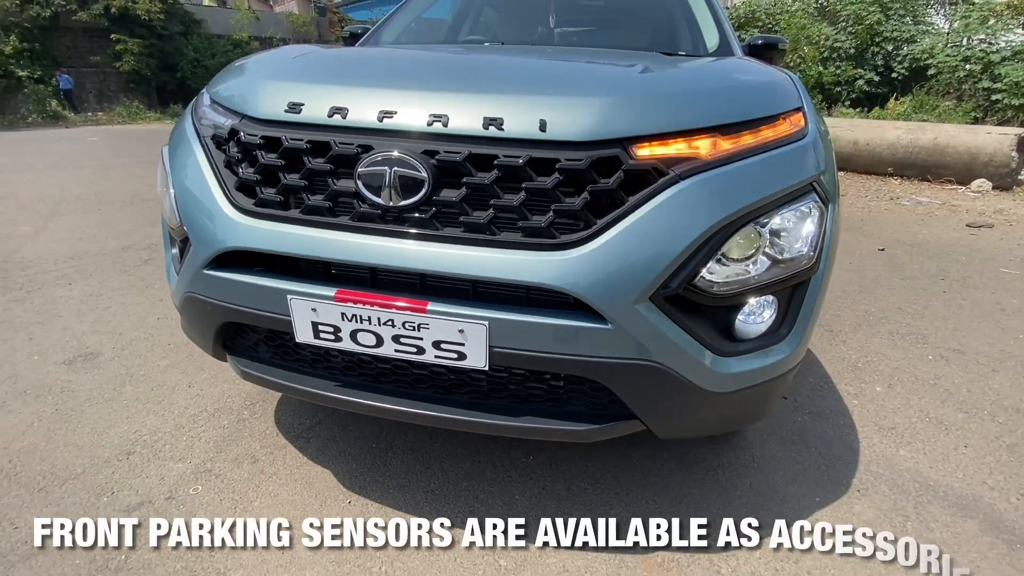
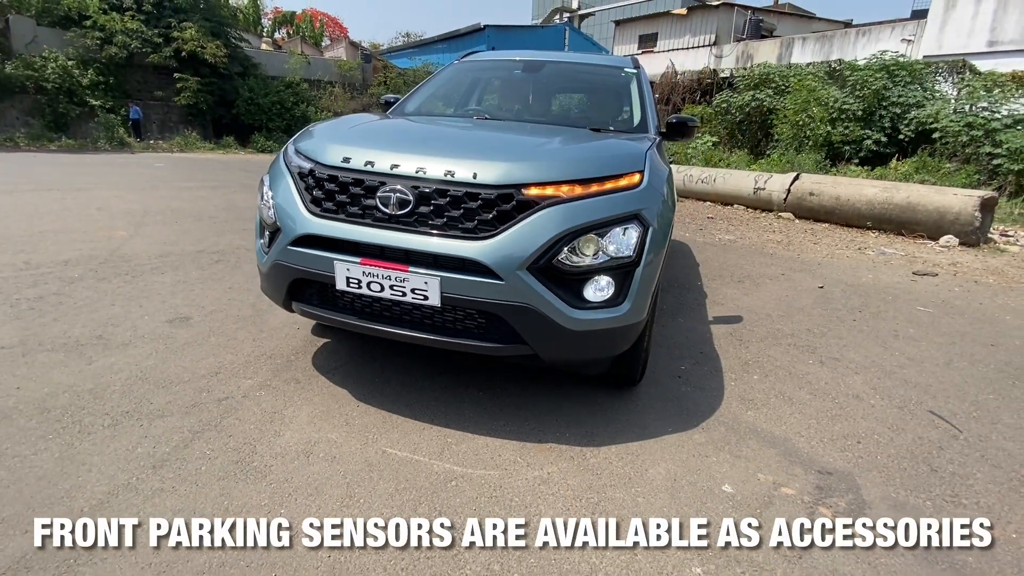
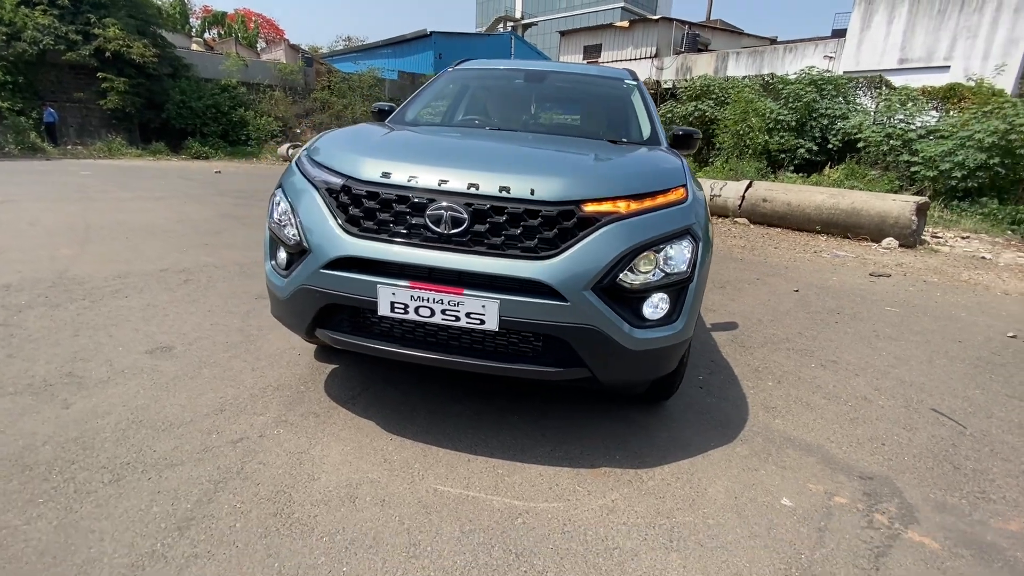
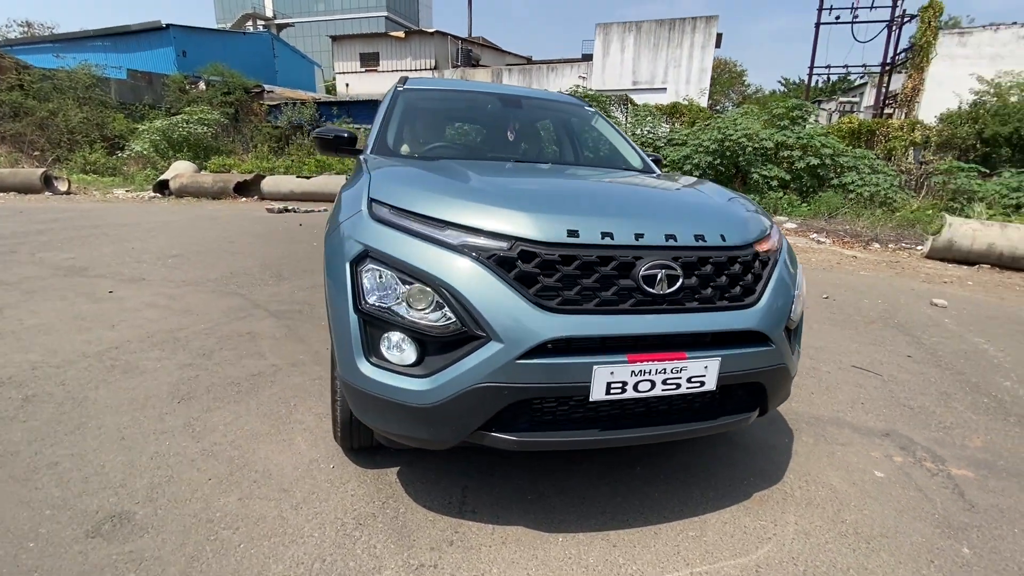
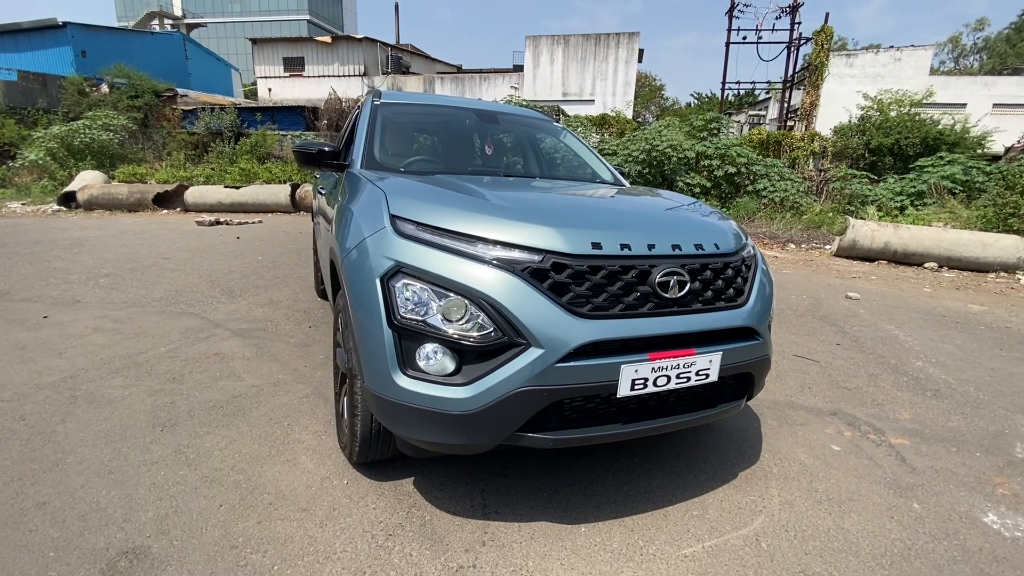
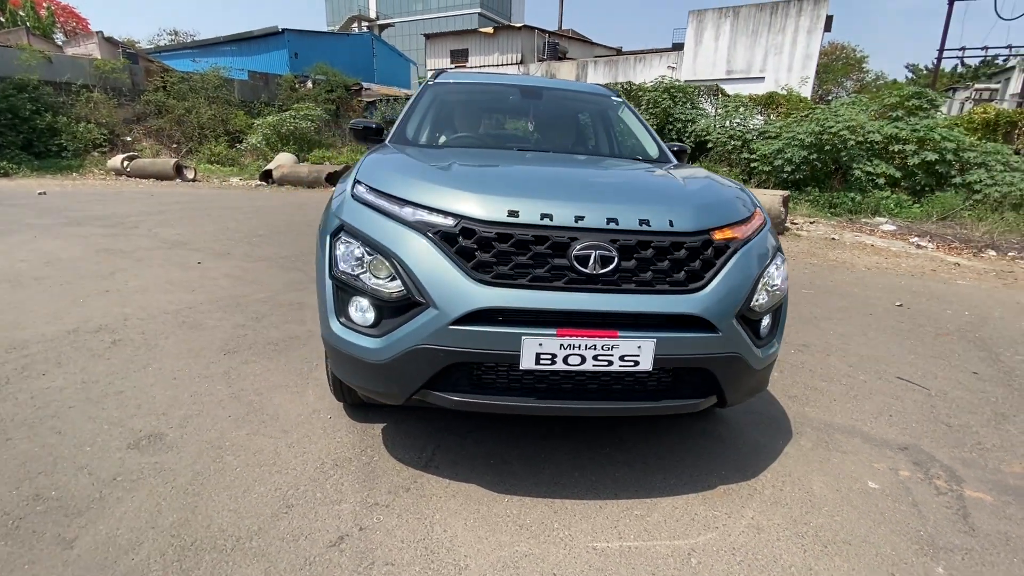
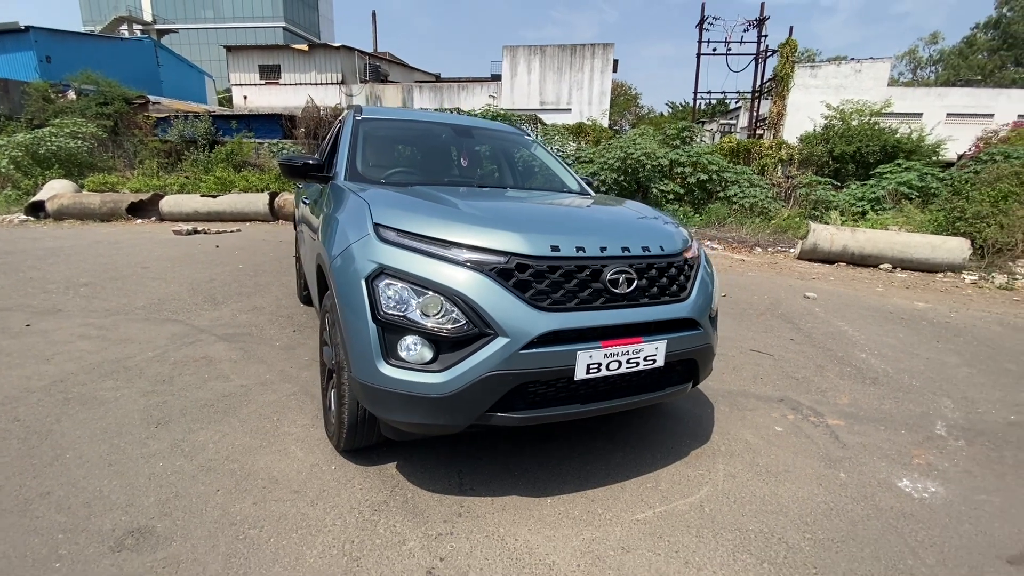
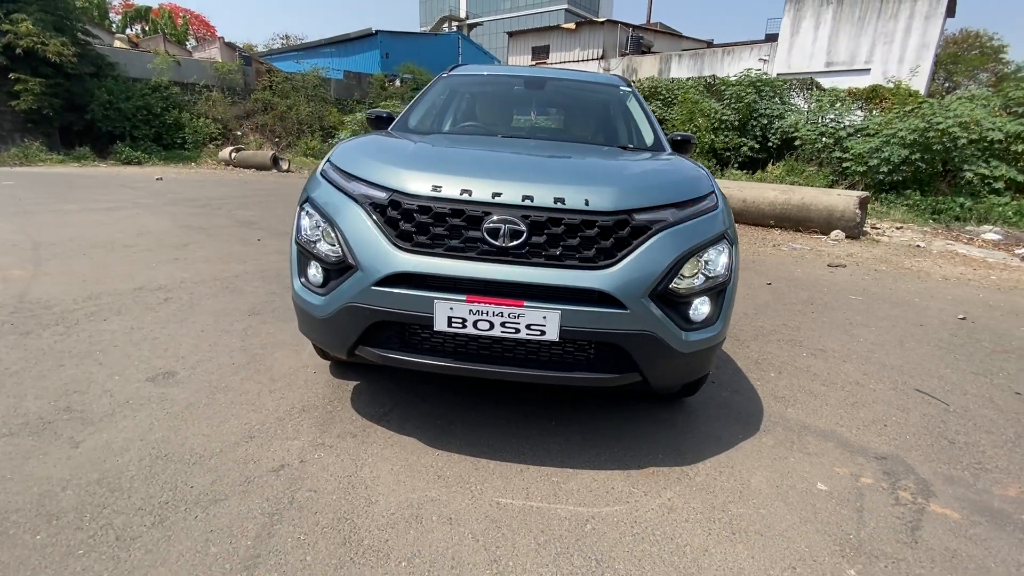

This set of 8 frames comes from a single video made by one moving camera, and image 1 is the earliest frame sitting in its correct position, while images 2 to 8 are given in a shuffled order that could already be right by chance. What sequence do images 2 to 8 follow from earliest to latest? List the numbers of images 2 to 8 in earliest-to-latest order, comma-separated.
2, 3, 8, 6, 4, 5, 7
